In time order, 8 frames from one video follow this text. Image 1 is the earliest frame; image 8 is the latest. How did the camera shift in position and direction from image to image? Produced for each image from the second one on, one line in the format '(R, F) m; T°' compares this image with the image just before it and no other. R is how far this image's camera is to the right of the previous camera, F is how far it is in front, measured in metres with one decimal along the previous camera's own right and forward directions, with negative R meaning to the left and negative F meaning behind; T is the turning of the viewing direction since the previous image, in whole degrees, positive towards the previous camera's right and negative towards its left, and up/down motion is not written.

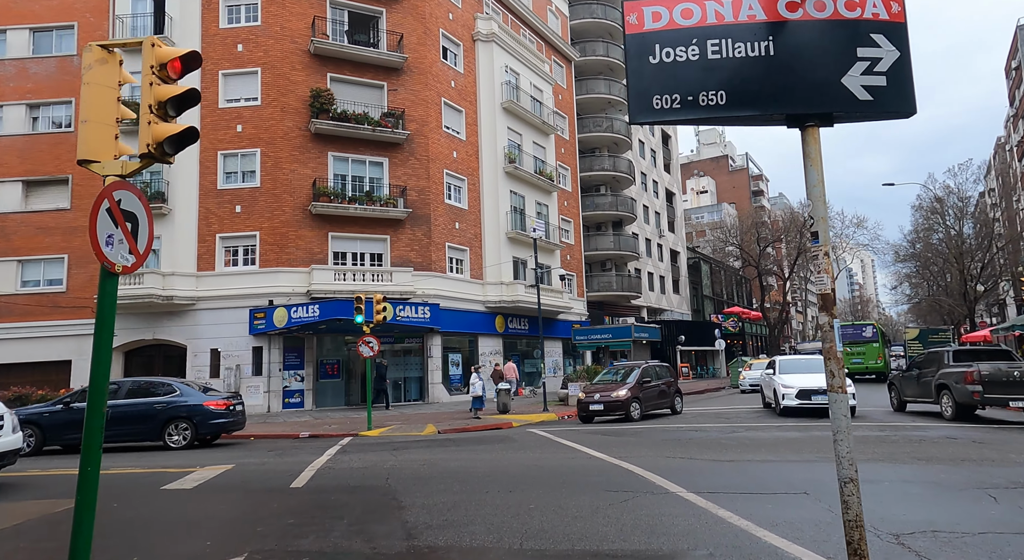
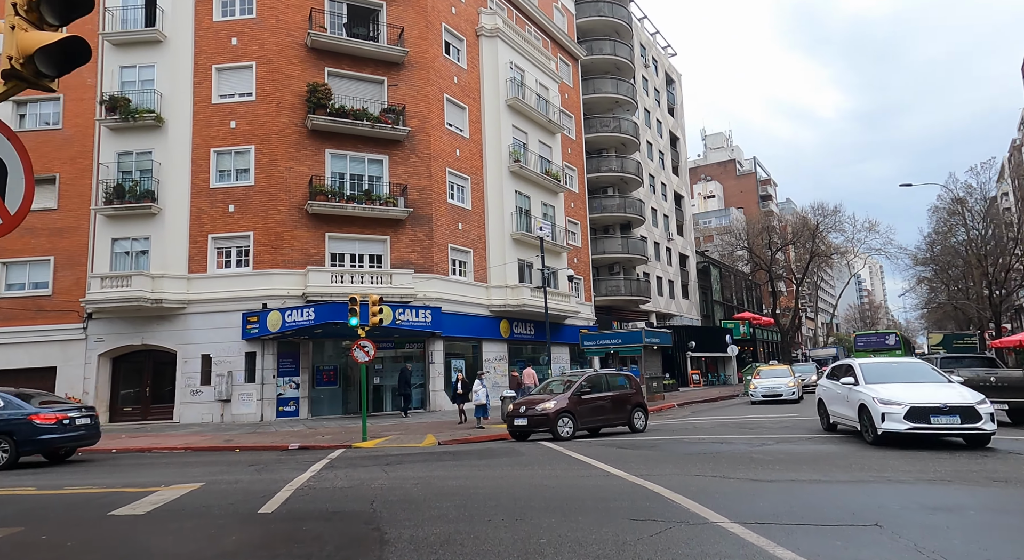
(0.0, +1.1) m; -1°
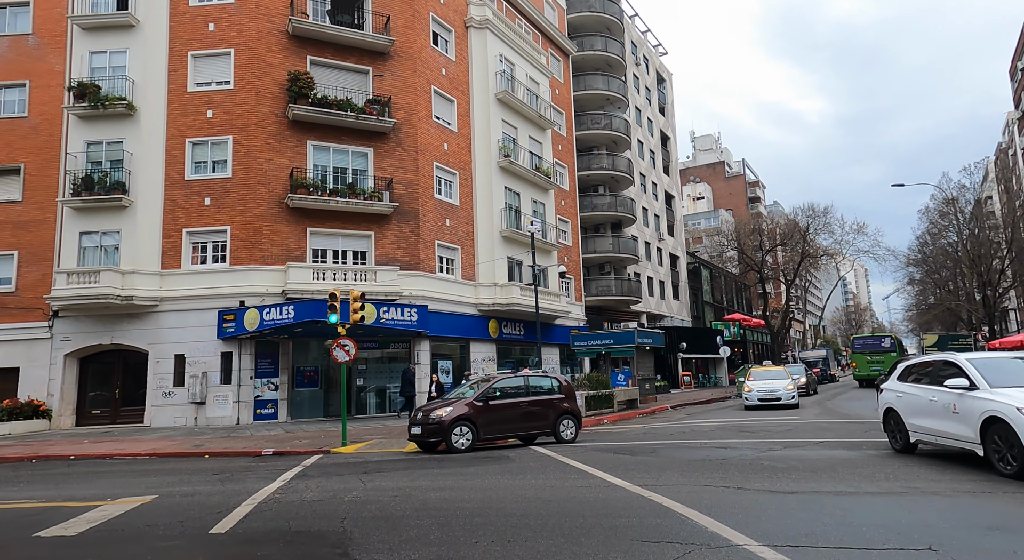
(0.0, +0.8) m; +1°
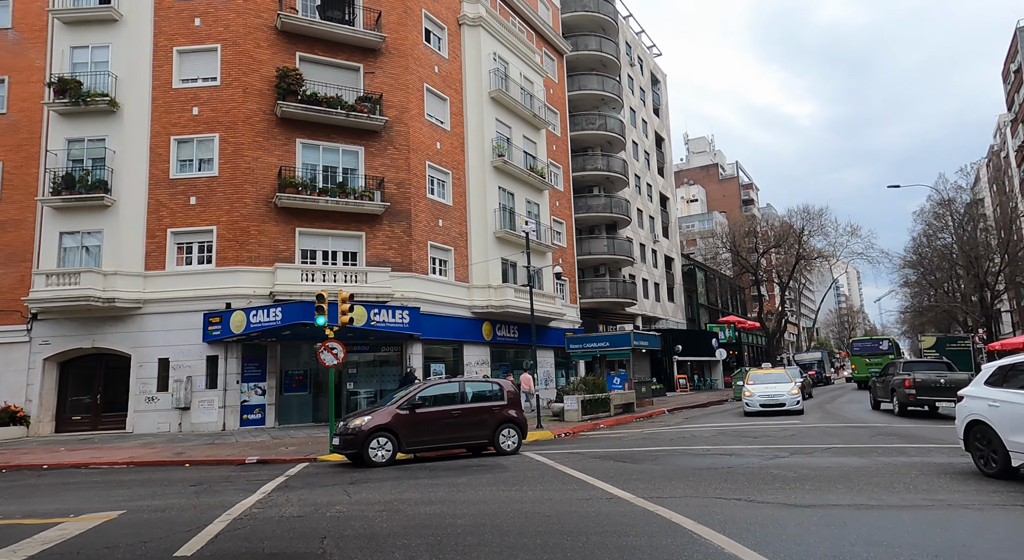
(0.0, +0.5) m; +1°
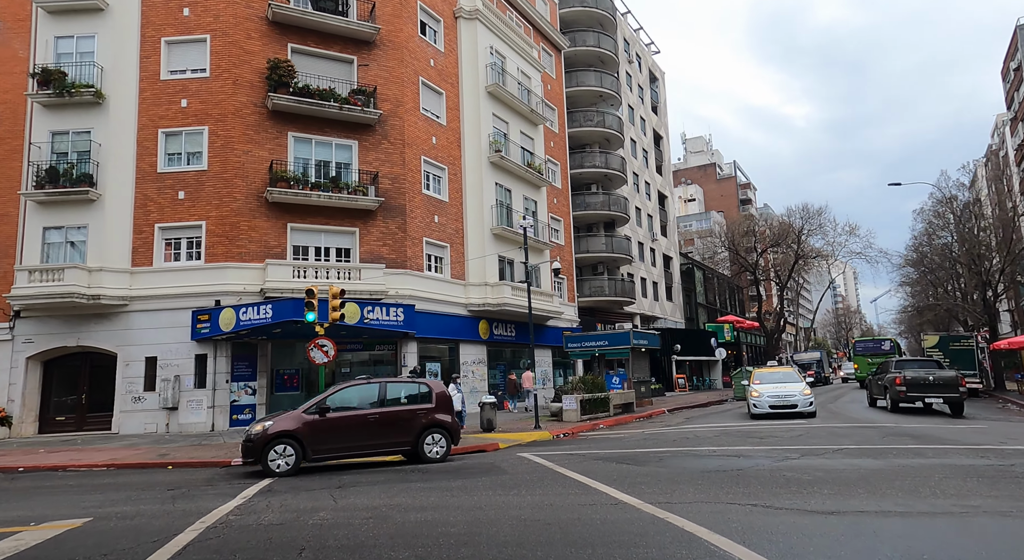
(0.0, +0.5) m; 0°
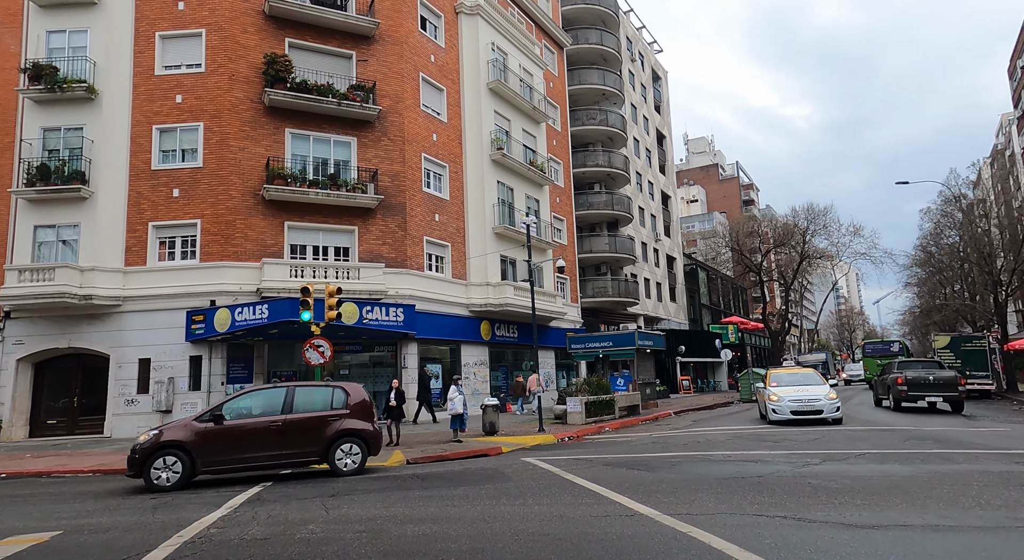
(0.0, +0.5) m; 0°
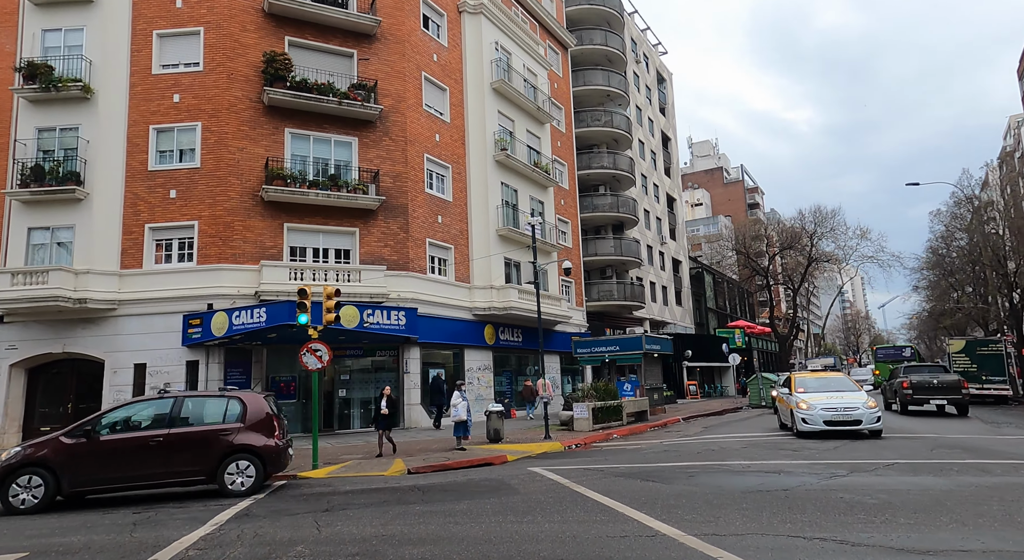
(0.0, +0.5) m; 0°
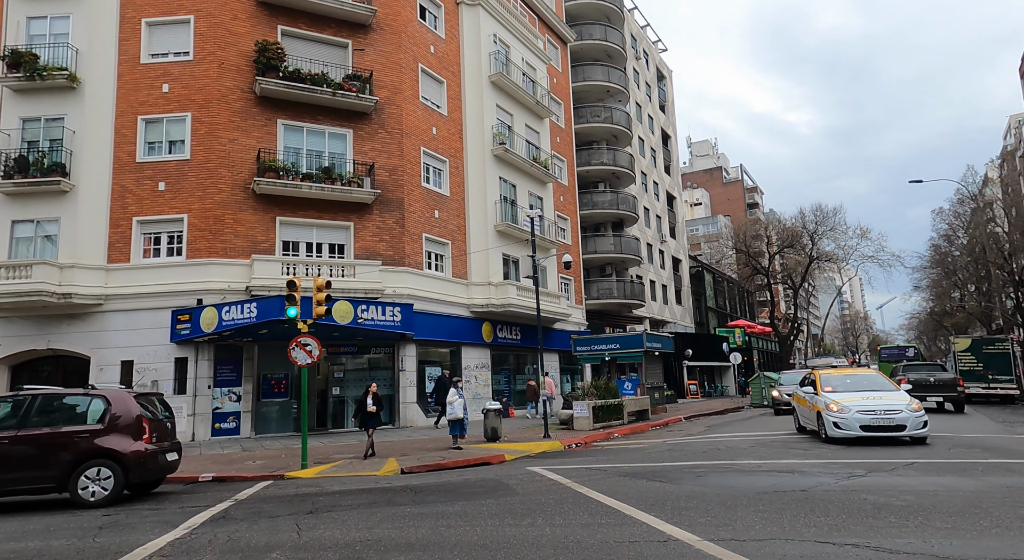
(0.0, +0.5) m; 0°
